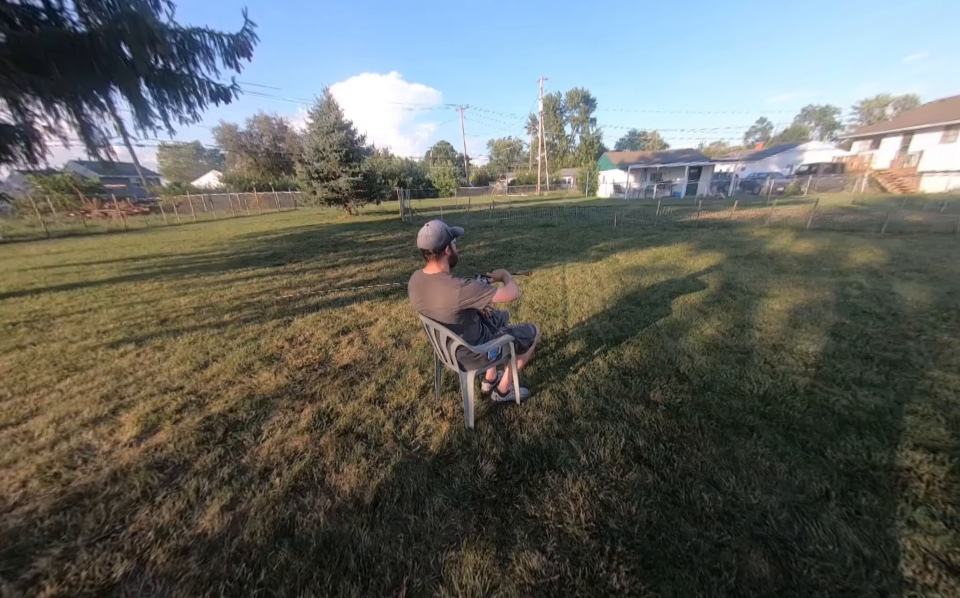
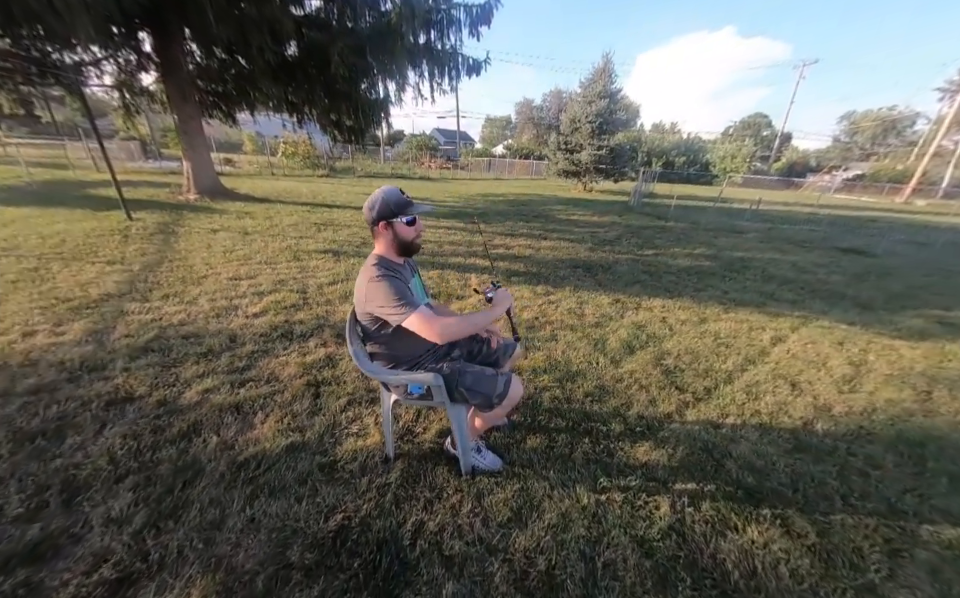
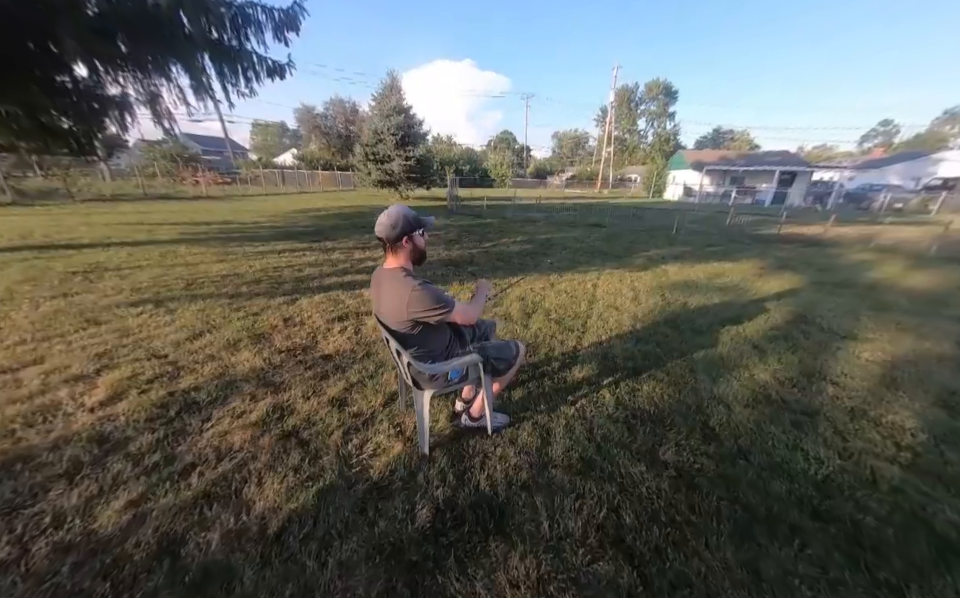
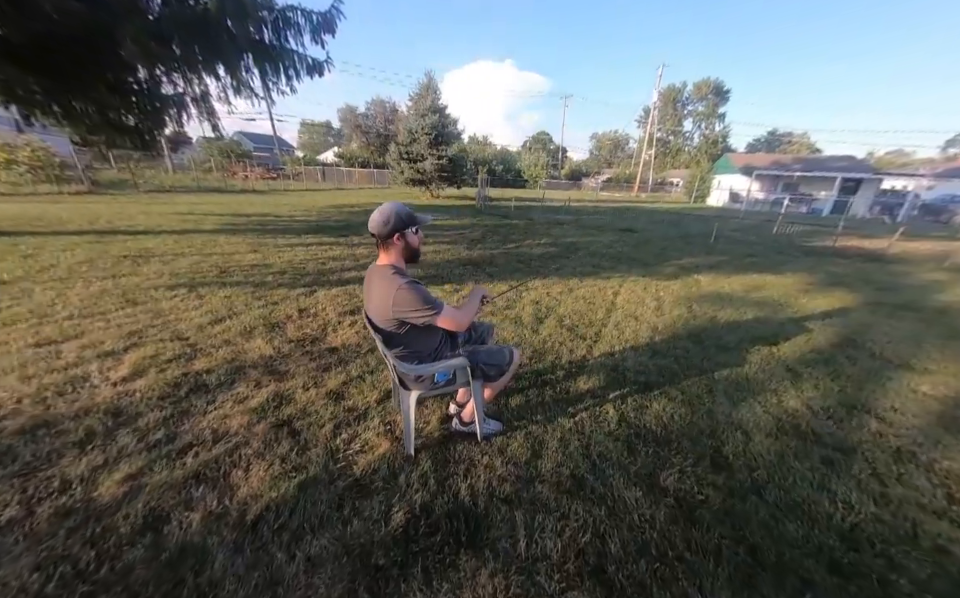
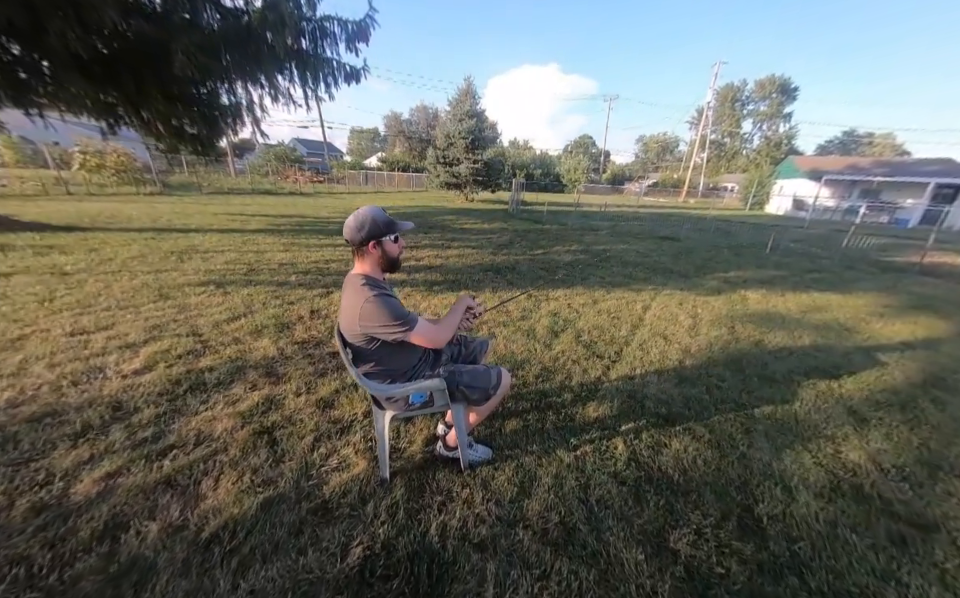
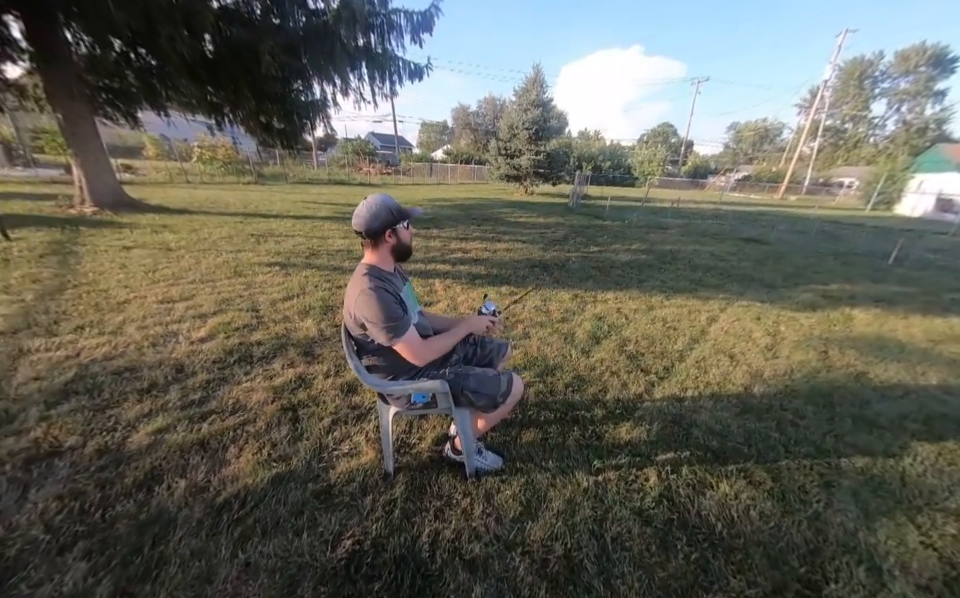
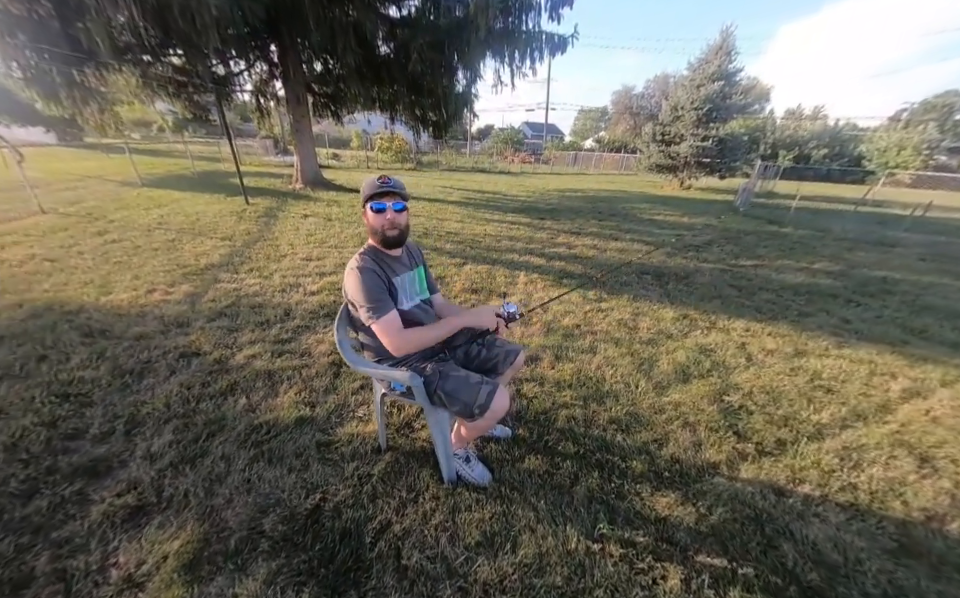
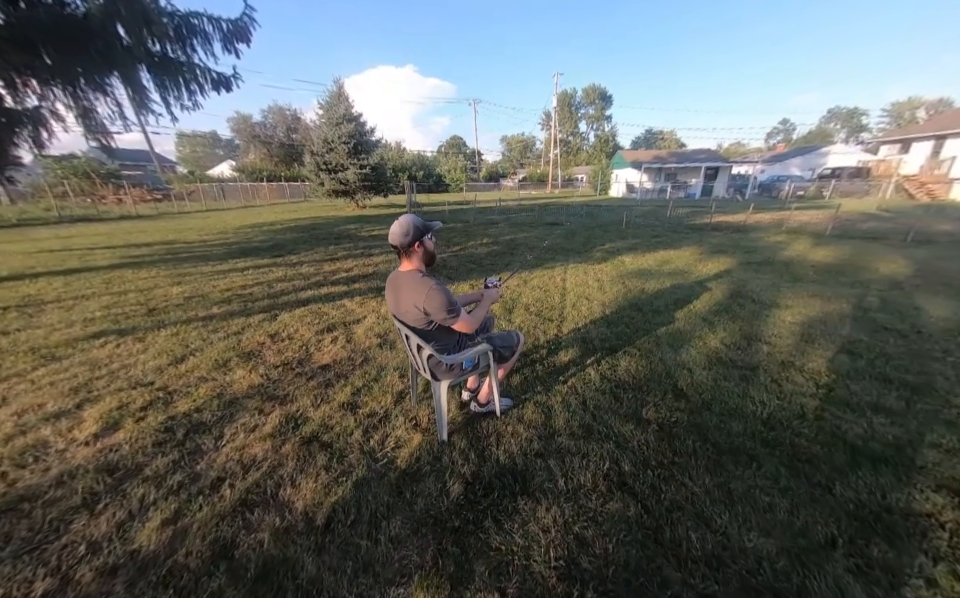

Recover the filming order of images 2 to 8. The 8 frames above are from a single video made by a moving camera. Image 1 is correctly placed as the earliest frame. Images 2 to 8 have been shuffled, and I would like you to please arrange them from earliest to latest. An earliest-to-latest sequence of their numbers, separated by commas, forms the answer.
8, 3, 4, 5, 6, 2, 7
